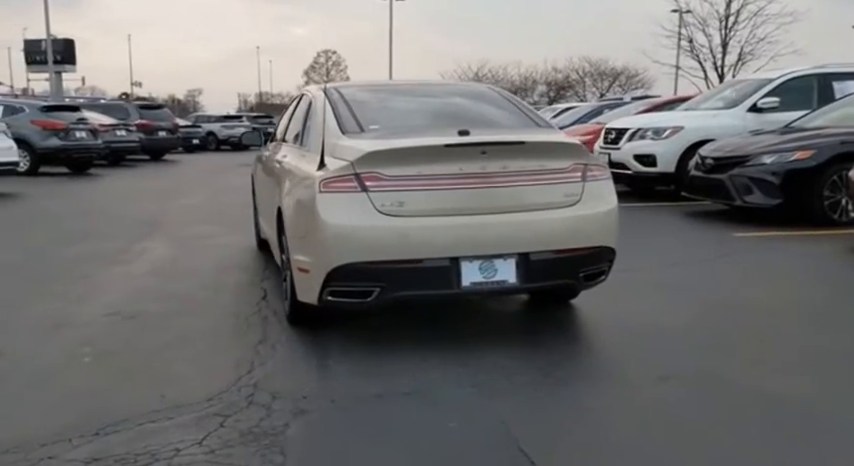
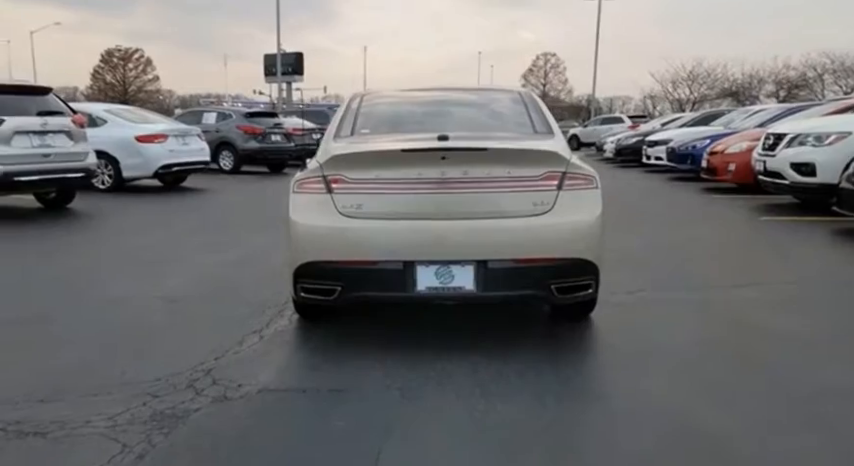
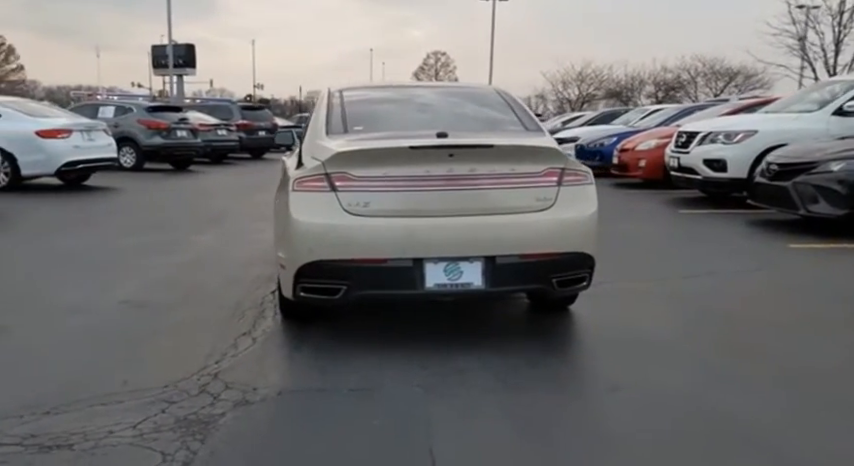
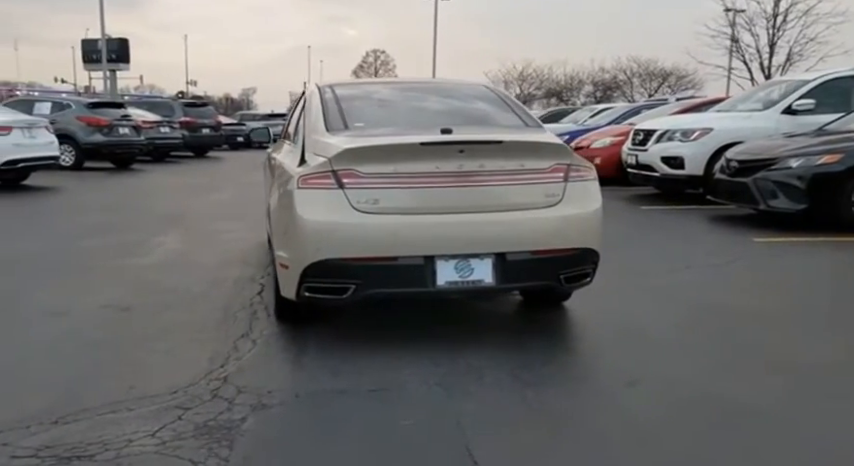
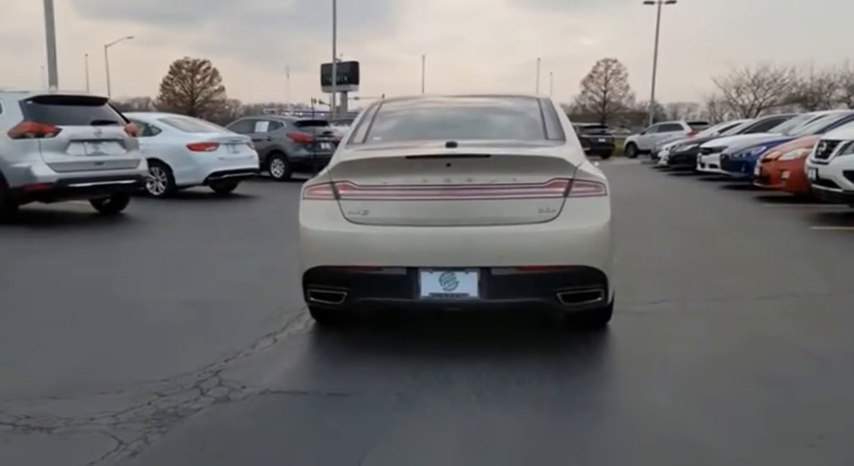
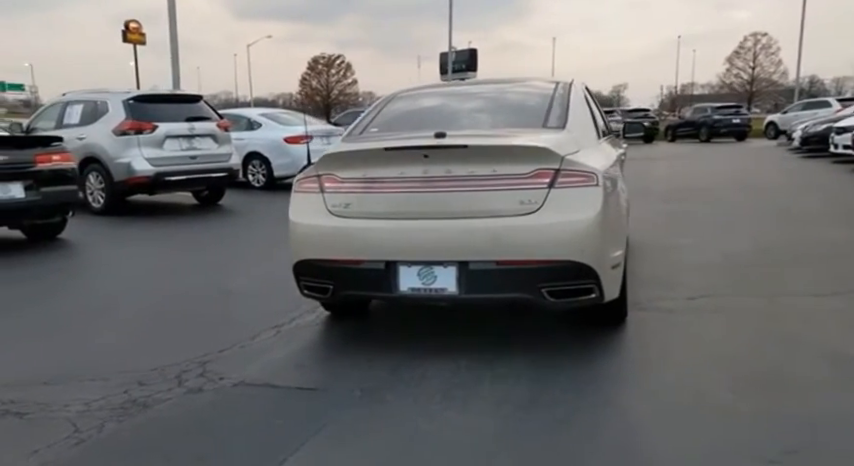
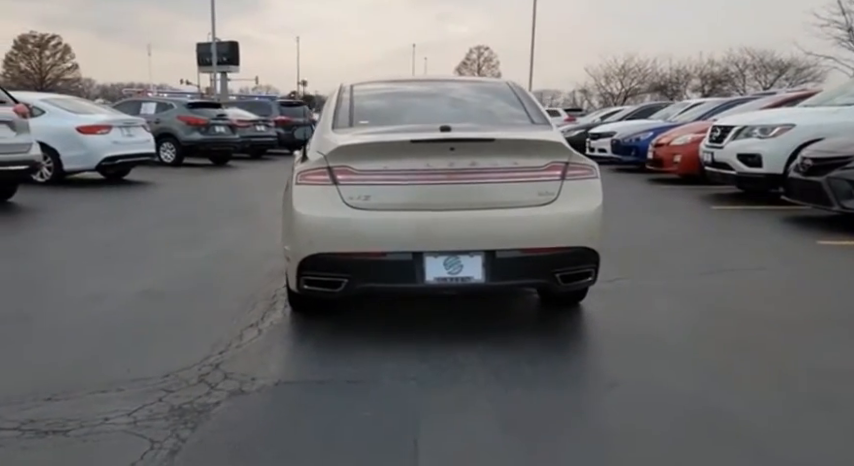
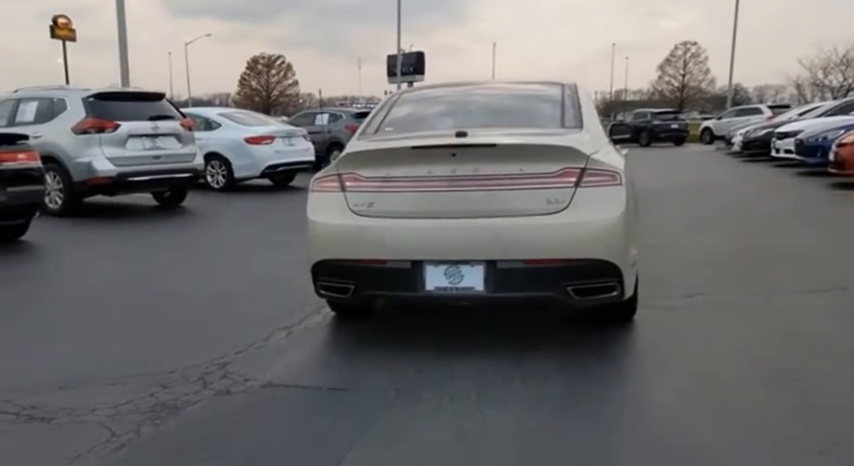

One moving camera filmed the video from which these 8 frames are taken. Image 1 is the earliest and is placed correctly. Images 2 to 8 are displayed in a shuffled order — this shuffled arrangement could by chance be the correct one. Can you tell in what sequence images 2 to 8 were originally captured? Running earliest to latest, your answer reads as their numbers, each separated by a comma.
4, 3, 7, 2, 5, 8, 6
